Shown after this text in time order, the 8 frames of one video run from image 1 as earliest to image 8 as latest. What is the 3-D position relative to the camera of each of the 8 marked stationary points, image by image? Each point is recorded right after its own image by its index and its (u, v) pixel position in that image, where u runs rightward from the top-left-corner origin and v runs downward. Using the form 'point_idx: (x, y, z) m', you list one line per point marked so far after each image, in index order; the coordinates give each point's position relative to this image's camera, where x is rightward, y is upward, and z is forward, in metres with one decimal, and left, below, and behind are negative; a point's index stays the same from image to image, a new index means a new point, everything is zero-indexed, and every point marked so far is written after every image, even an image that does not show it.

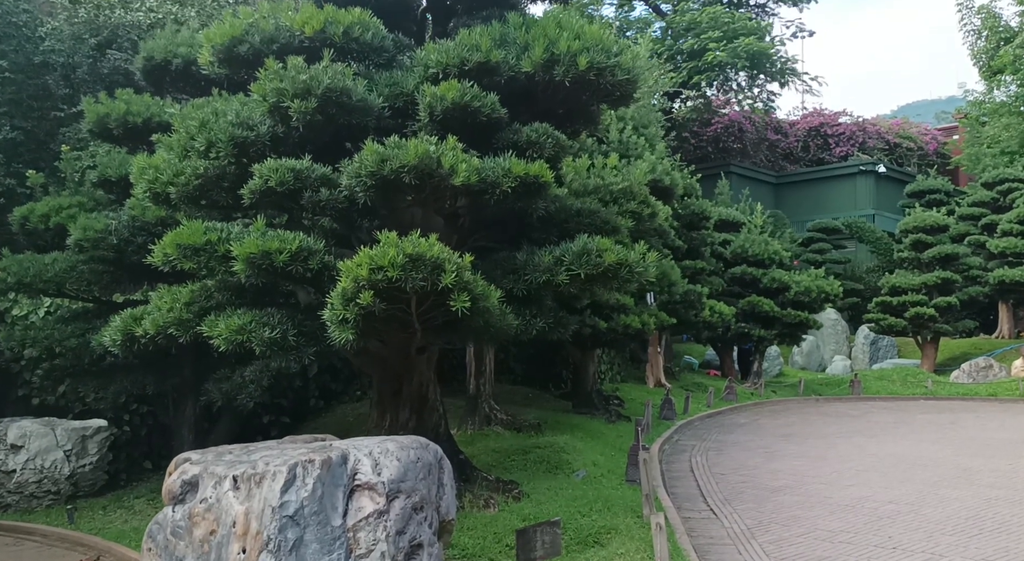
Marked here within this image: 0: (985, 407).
0: (+9.1, -2.6, +20.6) m
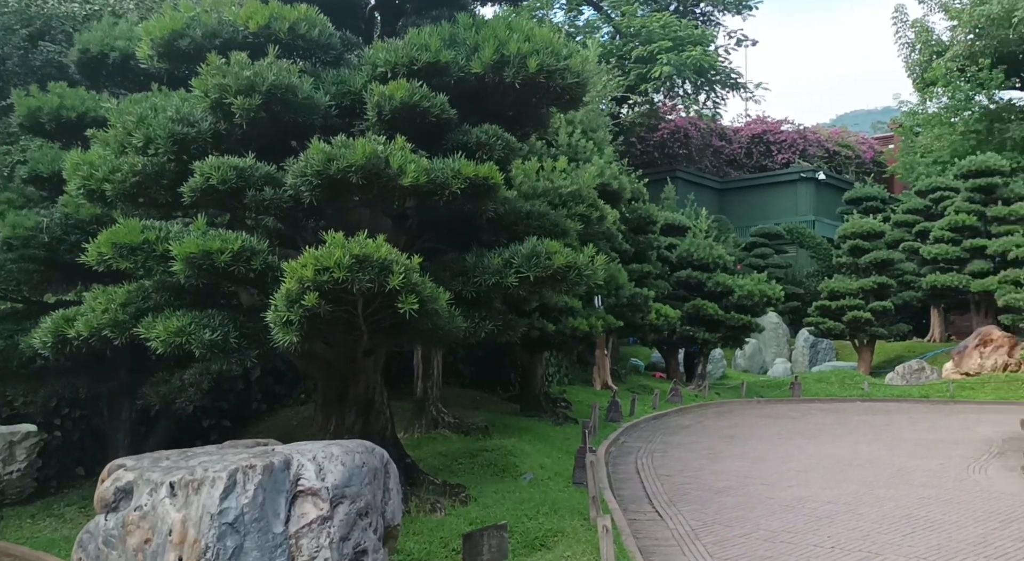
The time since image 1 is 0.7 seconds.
0: (+8.5, -3.0, +20.7) m
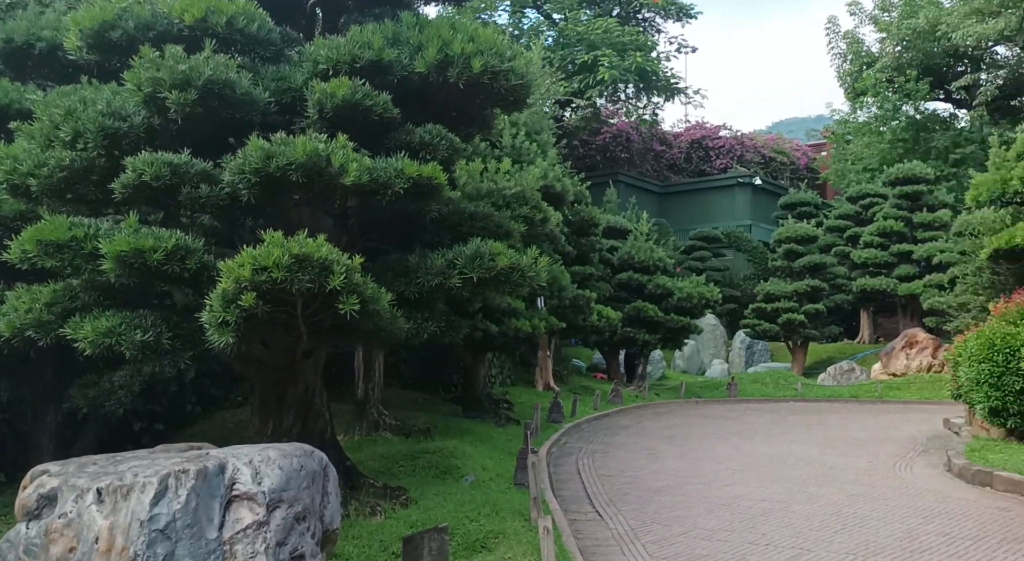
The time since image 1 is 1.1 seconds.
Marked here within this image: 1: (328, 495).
0: (+7.3, -3.1, +21.1) m
1: (-1.4, -1.6, +7.1) m
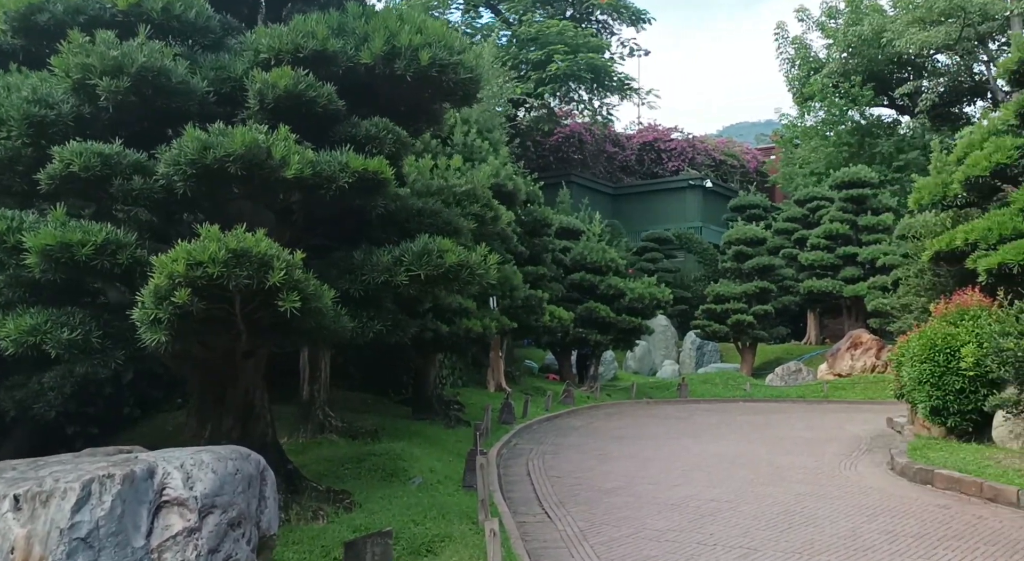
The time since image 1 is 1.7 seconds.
0: (+6.2, -3.1, +21.3) m
1: (-1.8, -1.6, +6.9) m
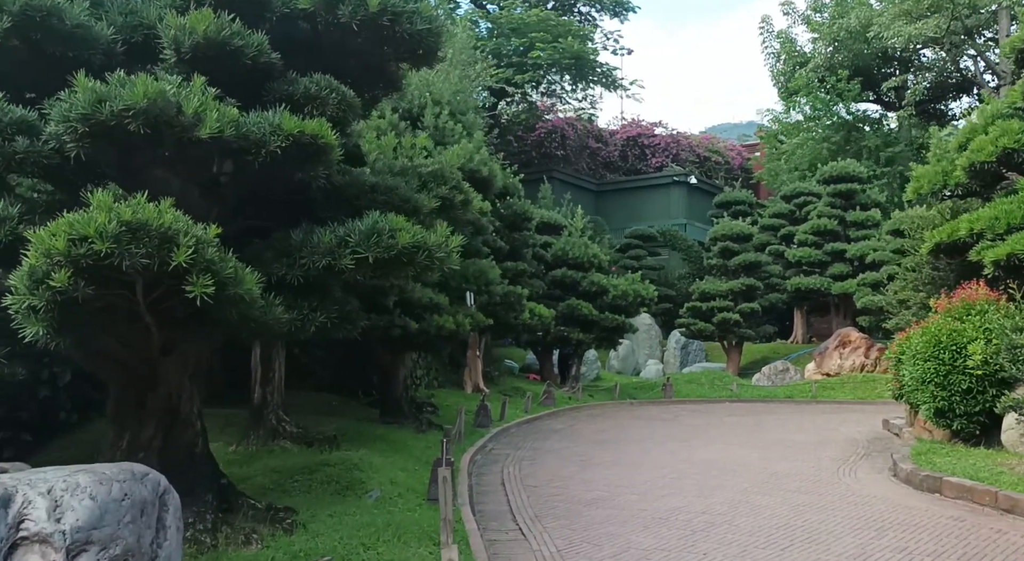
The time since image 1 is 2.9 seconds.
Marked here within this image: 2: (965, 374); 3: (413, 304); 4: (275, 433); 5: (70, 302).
0: (+5.7, -3.0, +20.3) m
1: (-2.0, -1.5, +5.8) m
2: (+6.0, -1.2, +12.7) m
3: (-1.4, -0.3, +13.8) m
4: (-2.7, -1.7, +11.0) m
5: (-2.6, -0.2, +5.9) m
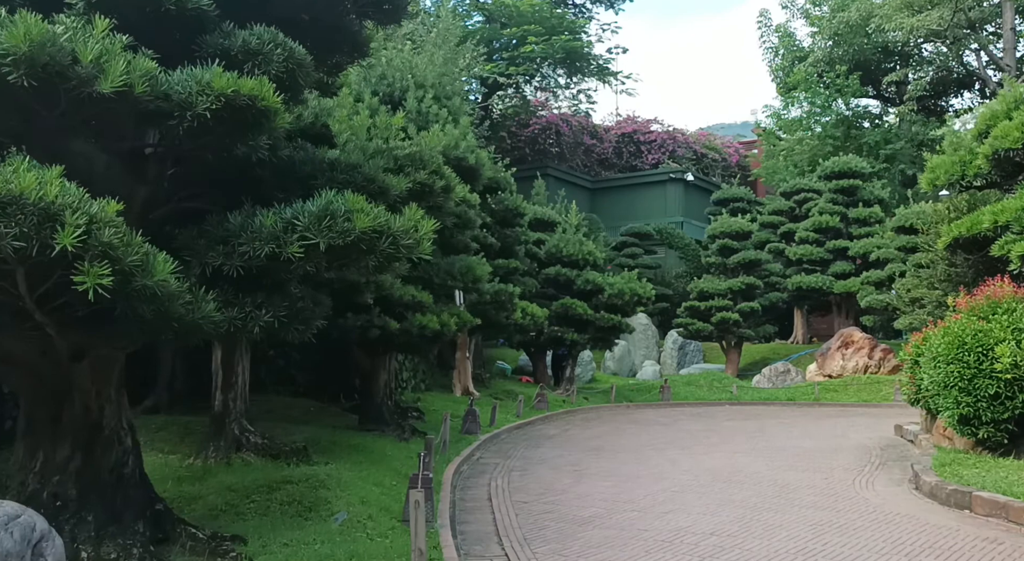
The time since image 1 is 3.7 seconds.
0: (+5.5, -2.9, +19.3) m
1: (-2.1, -1.4, +4.7) m
2: (+5.8, -1.2, +11.7) m
3: (-1.6, -0.3, +12.8) m
4: (-2.8, -1.7, +9.9) m
5: (-2.7, -0.1, +4.8) m
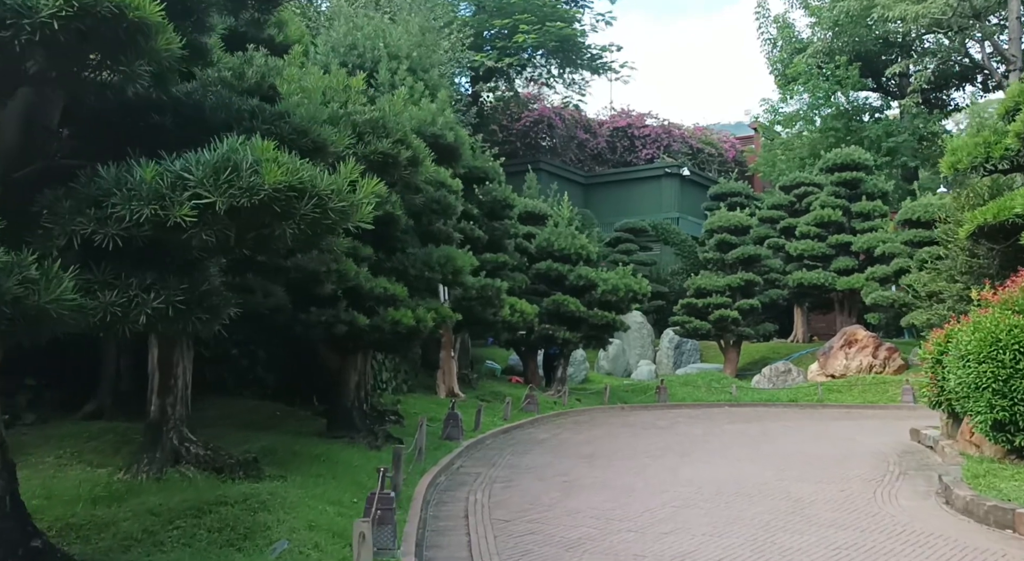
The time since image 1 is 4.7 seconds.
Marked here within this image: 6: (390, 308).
0: (+5.3, -2.8, +18.1) m
1: (-2.3, -1.3, +3.5) m
2: (+5.6, -1.1, +10.5) m
3: (-1.8, -0.2, +11.5) m
4: (-3.0, -1.6, +8.7) m
5: (-2.9, 0.0, +3.5) m
6: (-1.5, -0.3, +11.7) m
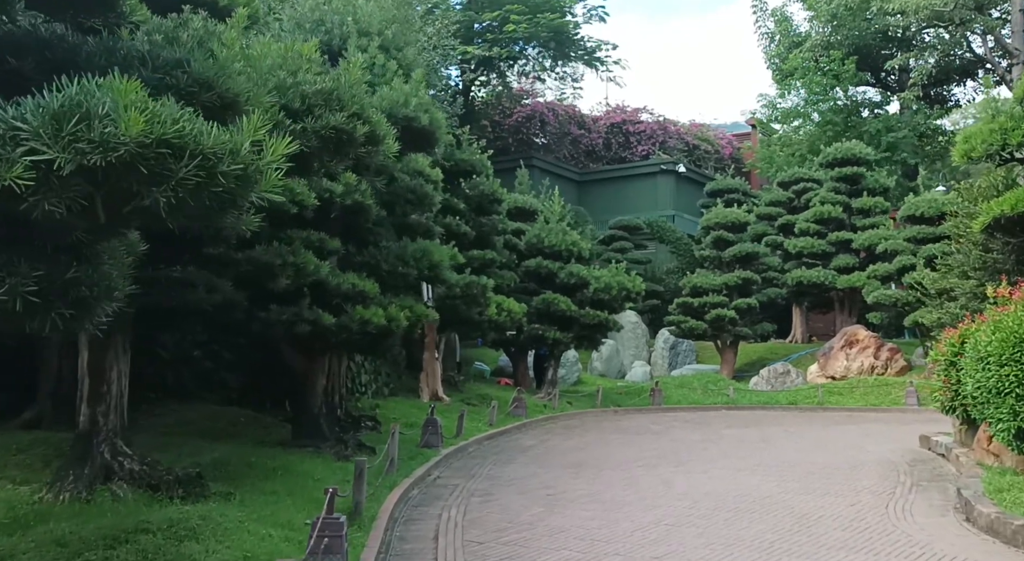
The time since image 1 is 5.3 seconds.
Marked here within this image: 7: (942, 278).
0: (+5.0, -2.8, +17.1) m
1: (-2.4, -1.3, +2.5) m
2: (+5.4, -1.0, +9.5) m
3: (-2.0, -0.1, +10.5) m
4: (-3.2, -1.5, +7.7) m
5: (-3.1, +0.1, +2.6) m
6: (-1.7, -0.3, +10.7) m
7: (+7.2, 0.0, +16.2) m
